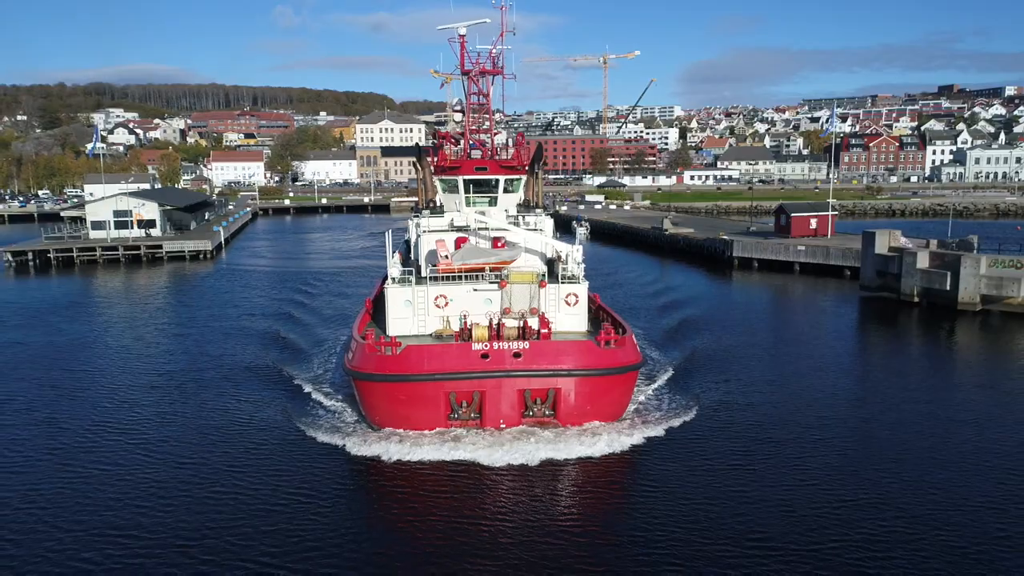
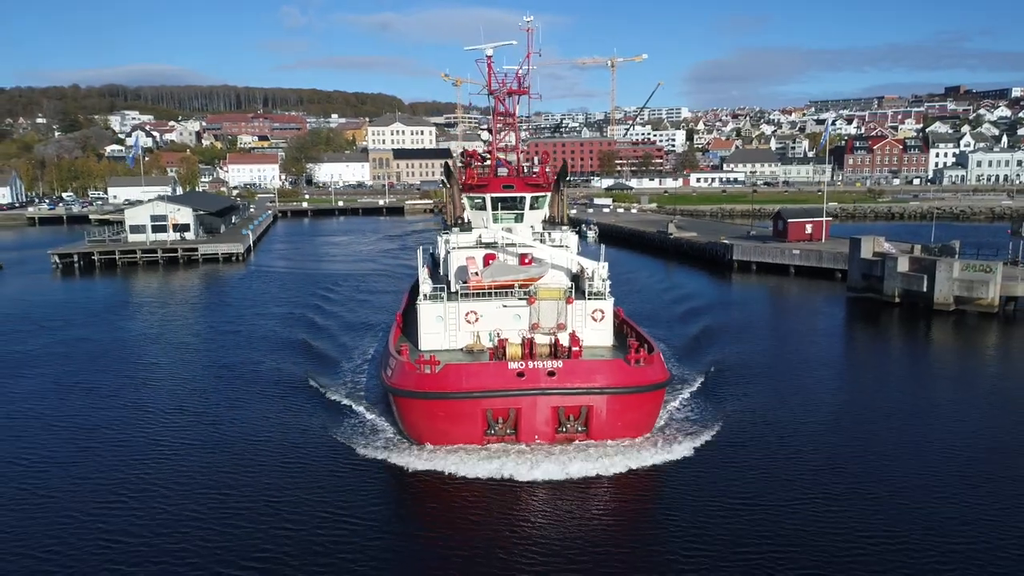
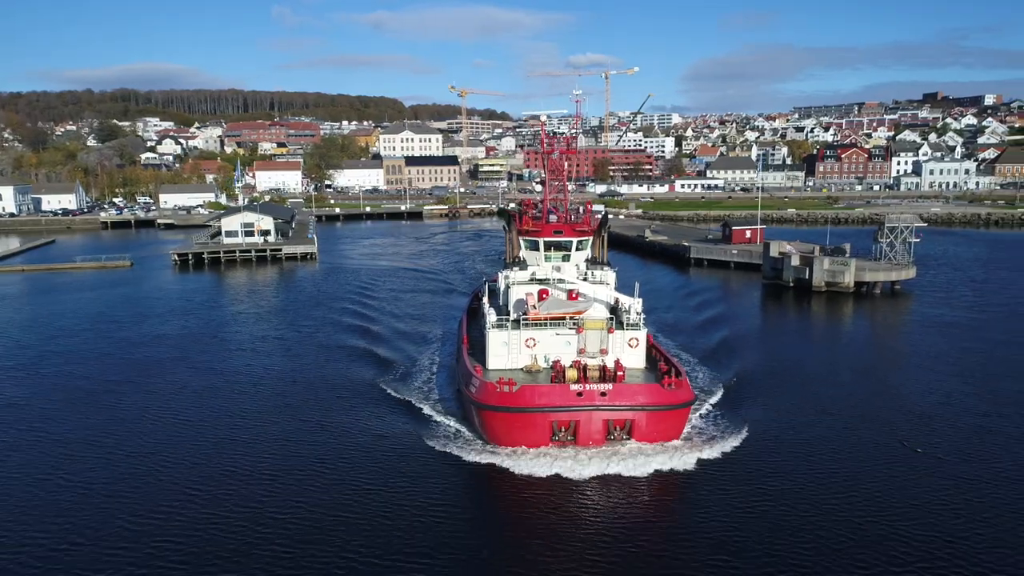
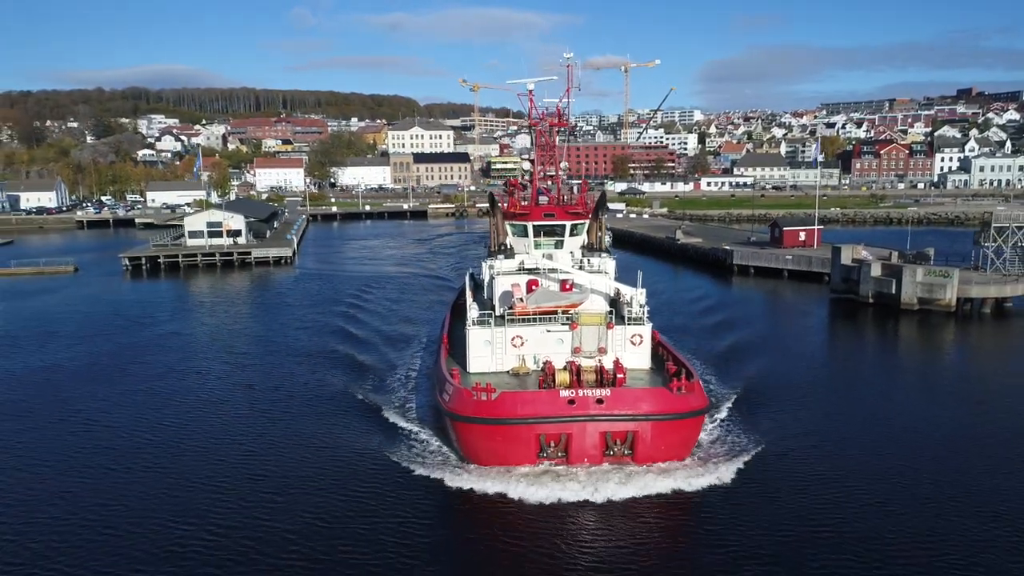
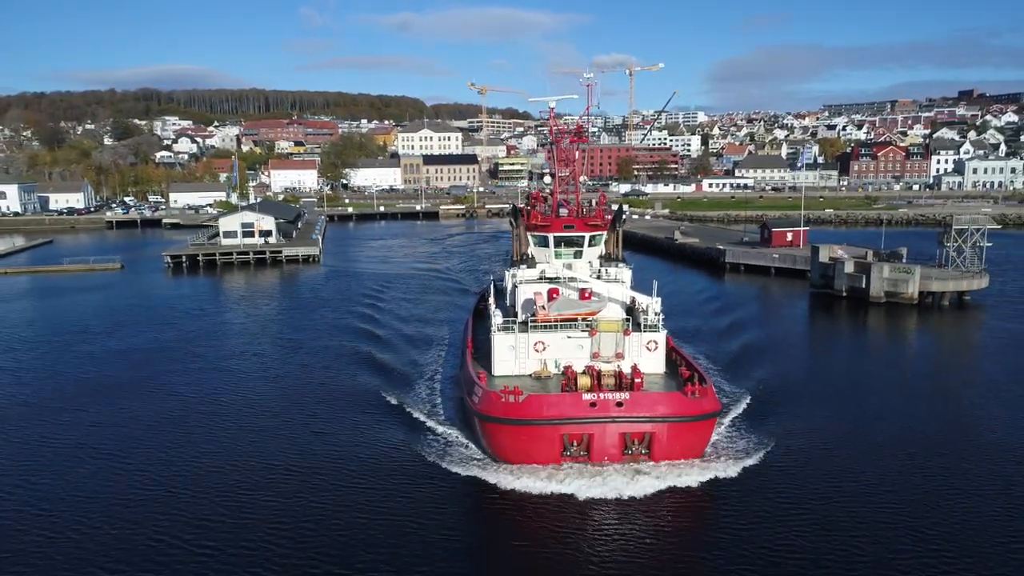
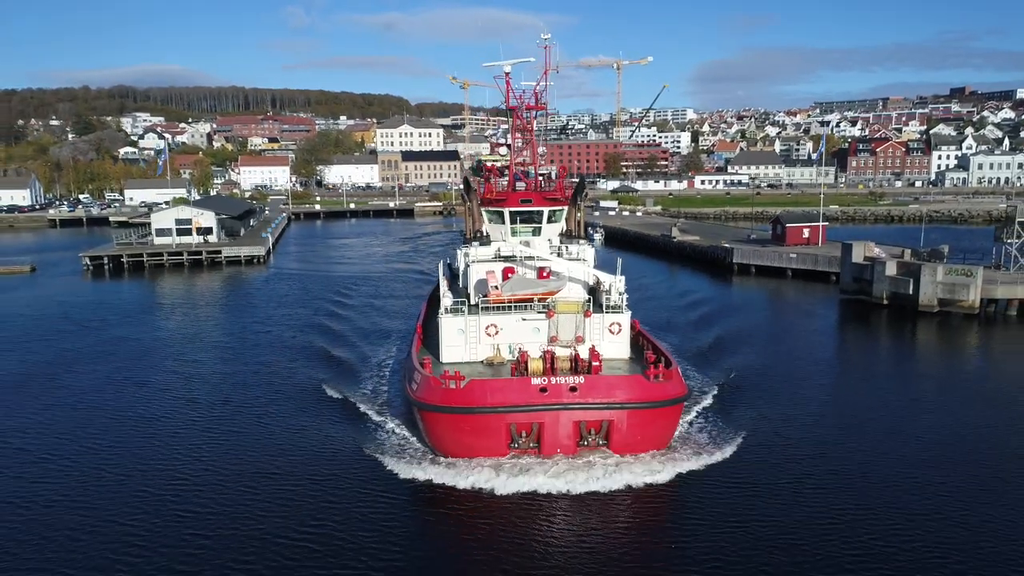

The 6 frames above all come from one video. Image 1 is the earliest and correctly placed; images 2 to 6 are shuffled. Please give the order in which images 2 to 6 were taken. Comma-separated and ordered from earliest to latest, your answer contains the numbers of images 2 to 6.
2, 6, 4, 5, 3
